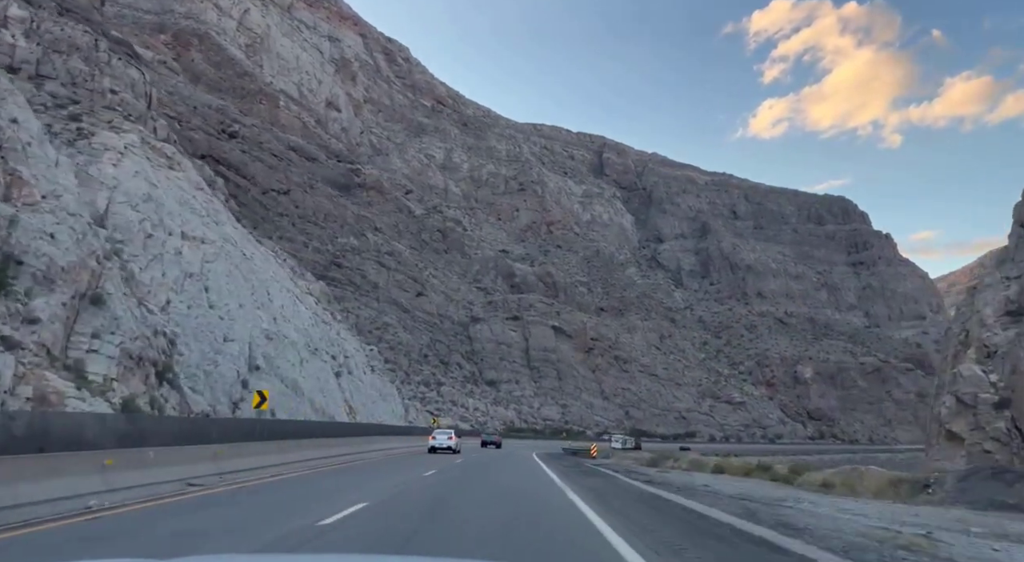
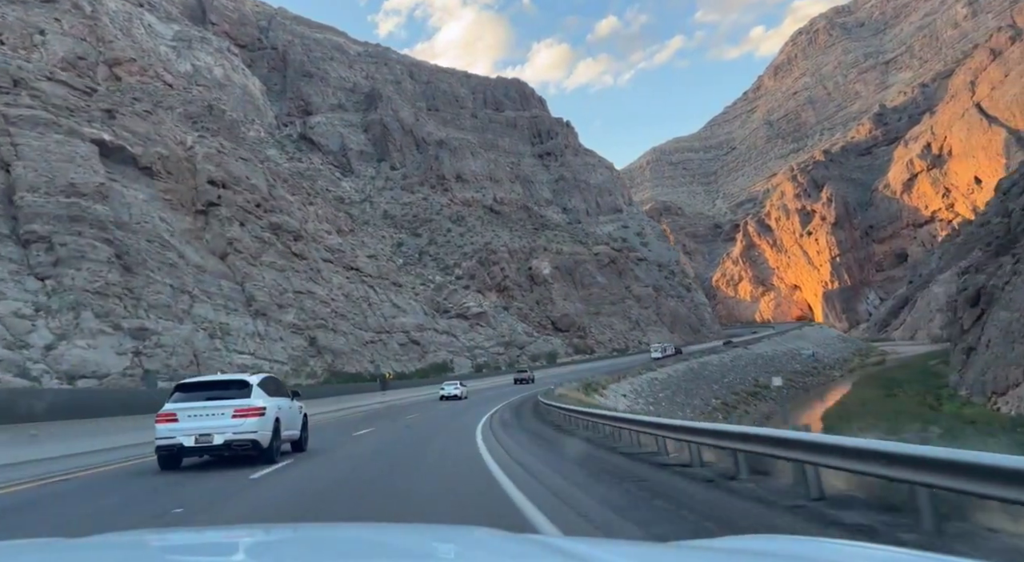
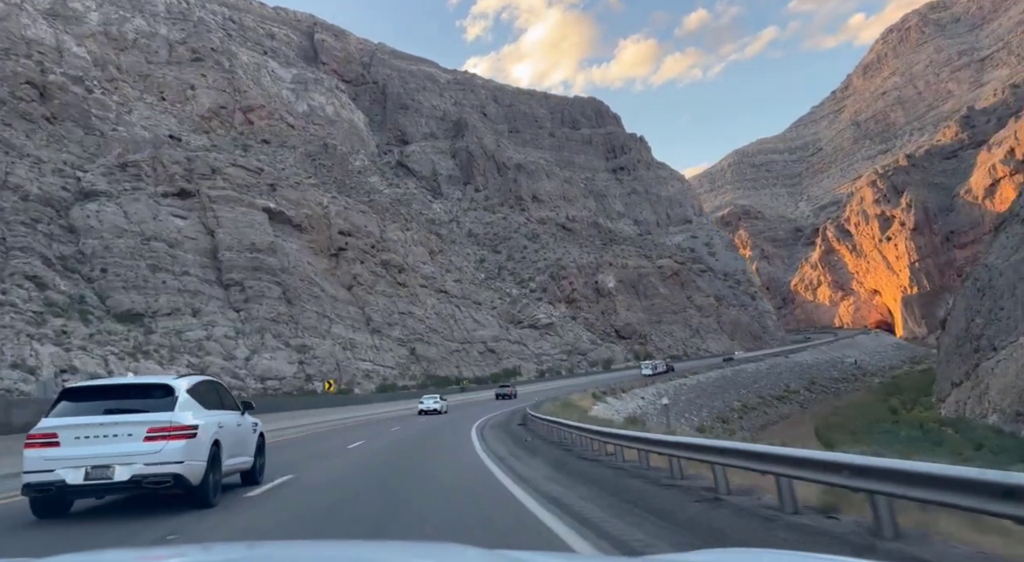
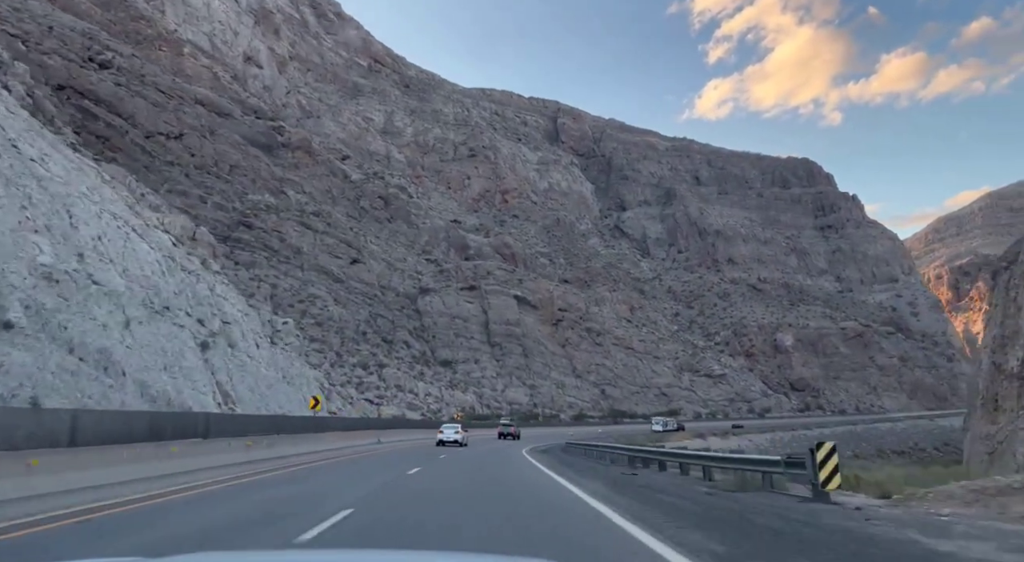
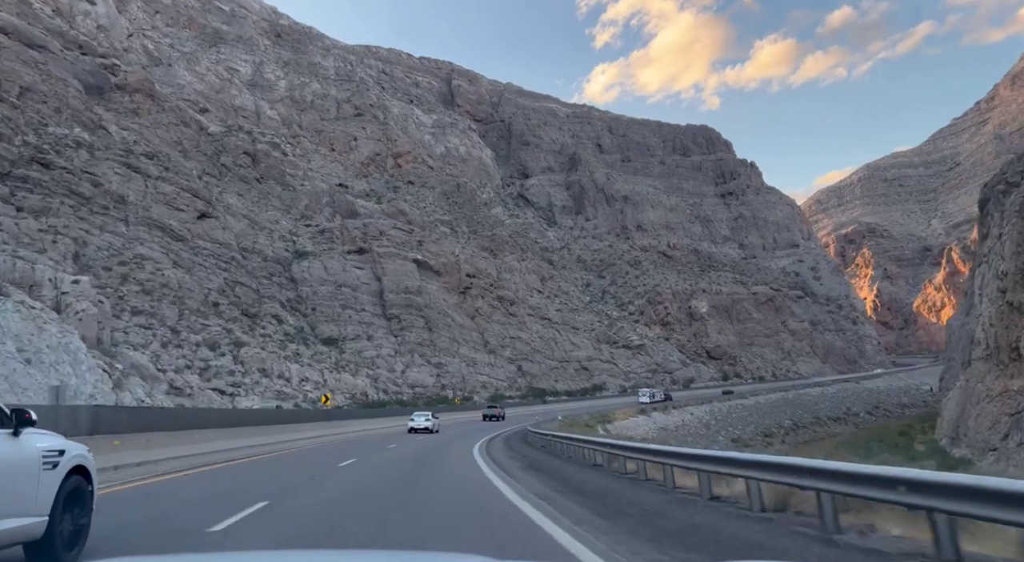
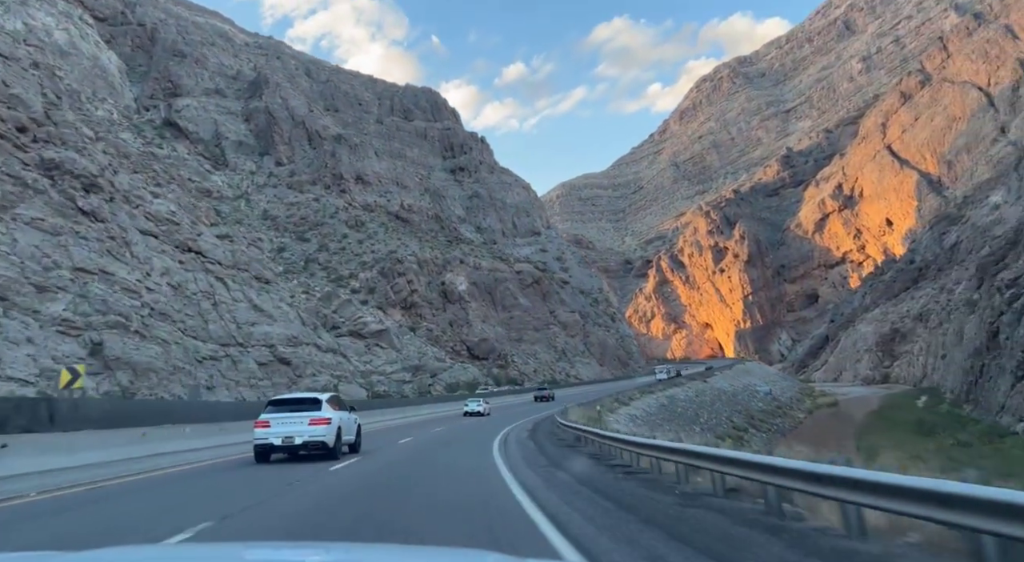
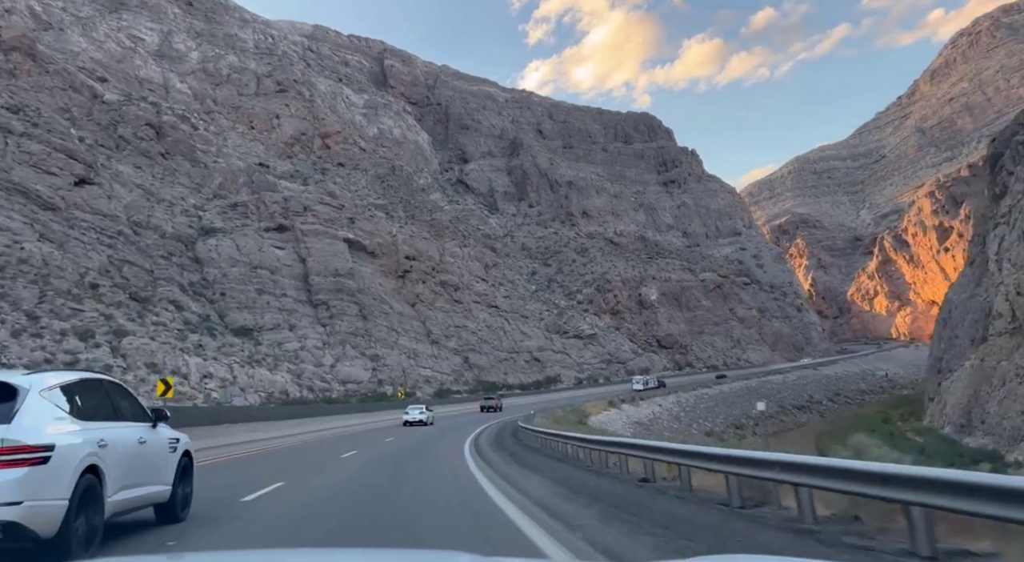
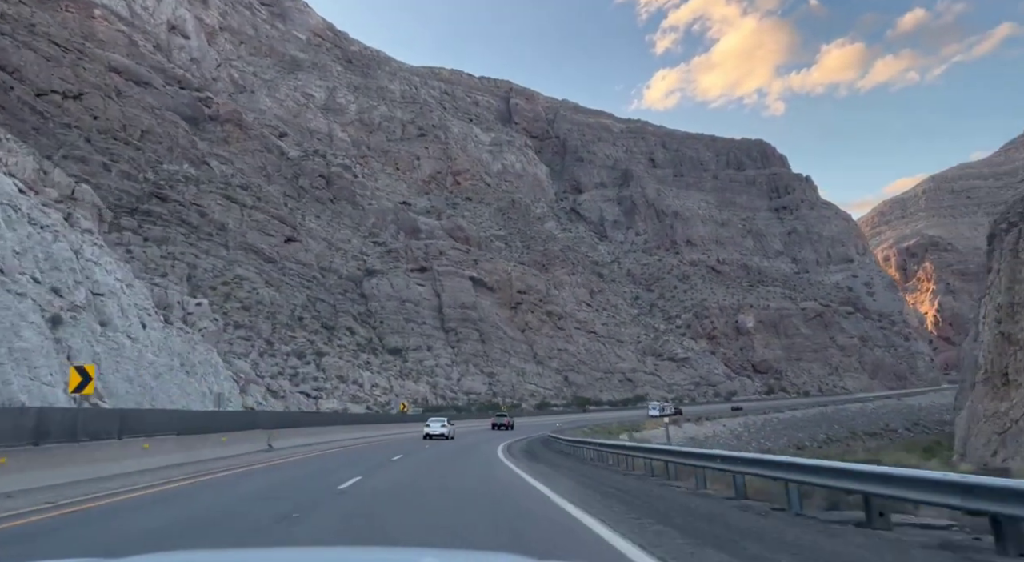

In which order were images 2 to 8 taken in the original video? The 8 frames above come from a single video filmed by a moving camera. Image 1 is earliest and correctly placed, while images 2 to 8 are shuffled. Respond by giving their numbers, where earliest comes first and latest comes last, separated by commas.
4, 8, 5, 7, 3, 2, 6
